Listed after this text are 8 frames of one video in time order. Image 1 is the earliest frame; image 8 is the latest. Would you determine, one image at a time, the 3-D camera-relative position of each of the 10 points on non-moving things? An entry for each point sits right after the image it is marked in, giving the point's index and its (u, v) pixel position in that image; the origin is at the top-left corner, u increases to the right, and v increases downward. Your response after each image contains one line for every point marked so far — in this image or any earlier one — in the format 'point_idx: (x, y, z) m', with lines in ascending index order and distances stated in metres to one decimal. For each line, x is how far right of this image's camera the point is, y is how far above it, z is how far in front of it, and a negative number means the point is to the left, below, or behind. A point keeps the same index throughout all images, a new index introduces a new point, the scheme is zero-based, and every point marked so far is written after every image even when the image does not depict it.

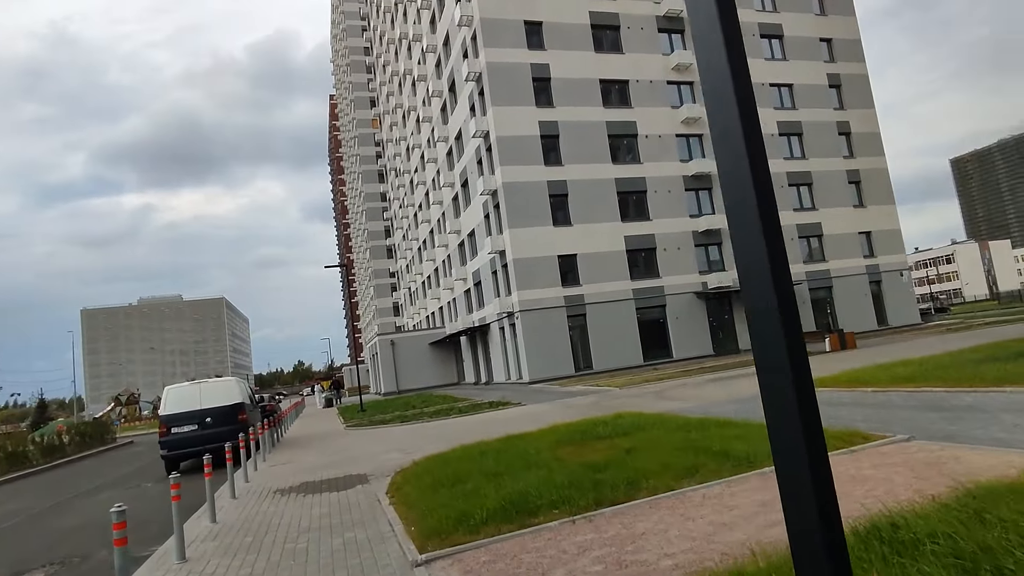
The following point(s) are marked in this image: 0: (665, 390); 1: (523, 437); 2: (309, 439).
0: (+4.7, -3.1, +18.1) m
1: (+0.2, -2.7, +10.8) m
2: (-6.3, -4.7, +18.5) m
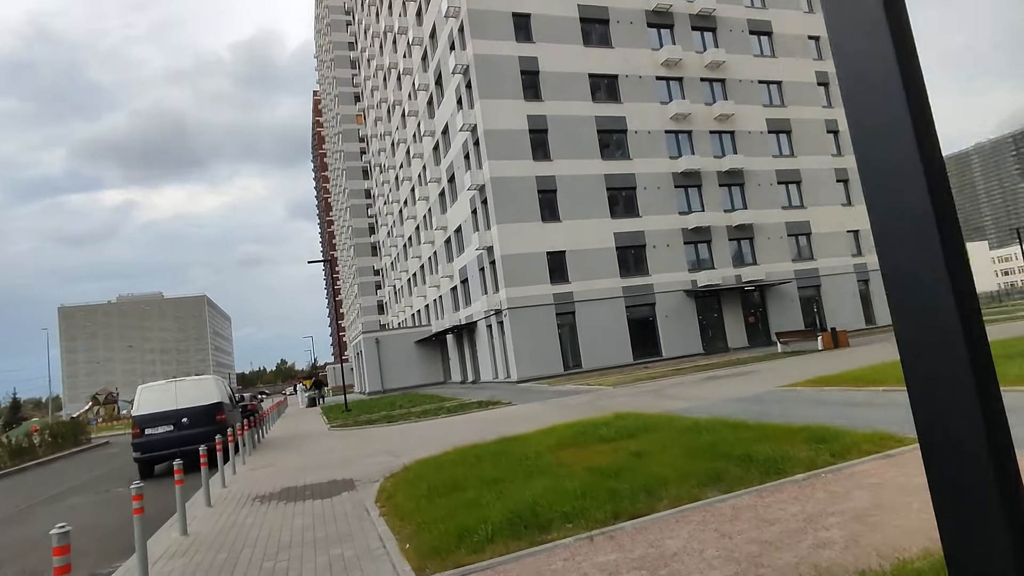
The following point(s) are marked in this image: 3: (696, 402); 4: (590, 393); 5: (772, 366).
0: (+4.4, -3.0, +17.6) m
1: (+0.1, -2.6, +10.2) m
2: (-6.6, -4.6, +17.7) m
3: (+4.2, -2.6, +13.4) m
4: (+2.5, -3.4, +19.0) m
5: (+8.8, -2.6, +19.7) m
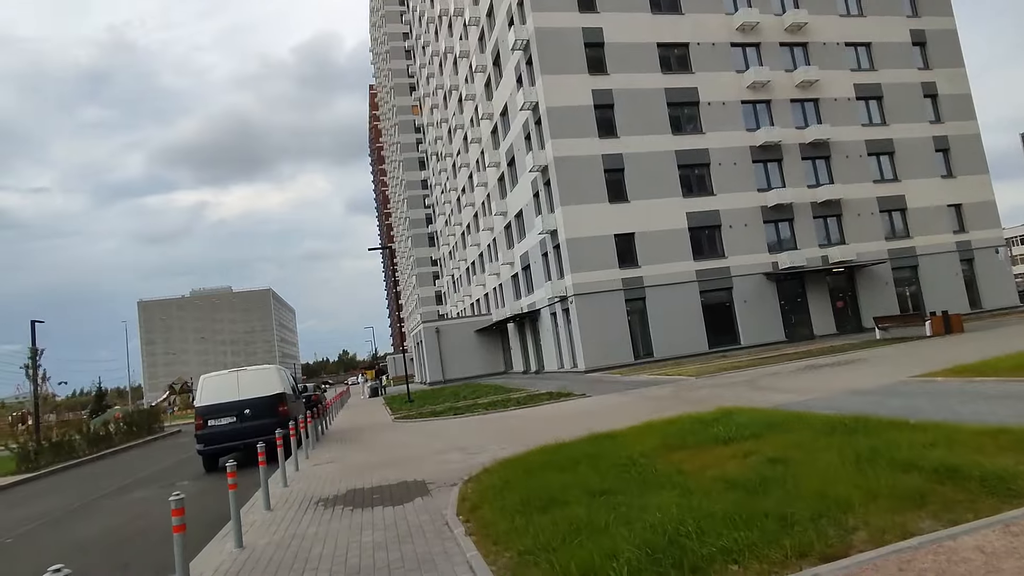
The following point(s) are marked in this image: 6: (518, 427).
0: (+6.5, -2.5, +15.8) m
1: (+1.5, -2.2, +8.8) m
2: (-4.5, -4.1, +17.0) m
3: (+5.8, -2.1, +11.6) m
4: (+4.7, -2.8, +17.3) m
5: (+11.0, -2.0, +17.5) m
6: (+0.2, -2.9, +12.4) m
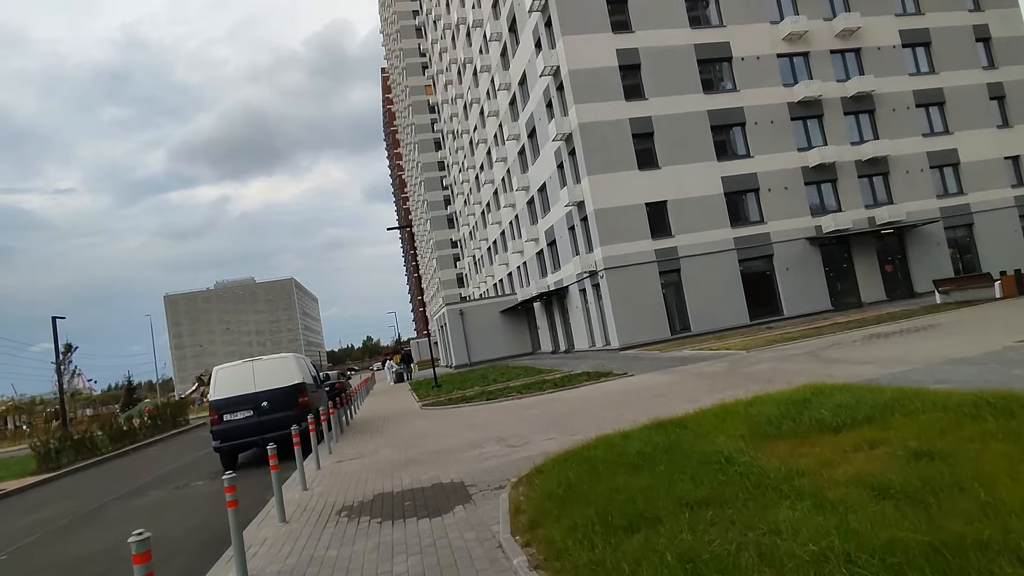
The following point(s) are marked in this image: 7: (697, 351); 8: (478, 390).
0: (+7.4, -1.5, +14.3) m
1: (+2.2, -1.7, +7.4) m
2: (-3.4, -3.6, +15.8) m
3: (+6.5, -1.3, +10.1) m
4: (+5.7, -1.9, +15.9) m
5: (+11.9, -0.8, +15.8) m
6: (+1.0, -2.3, +11.1) m
7: (+6.1, -2.1, +19.4) m
8: (-1.1, -3.4, +19.6) m
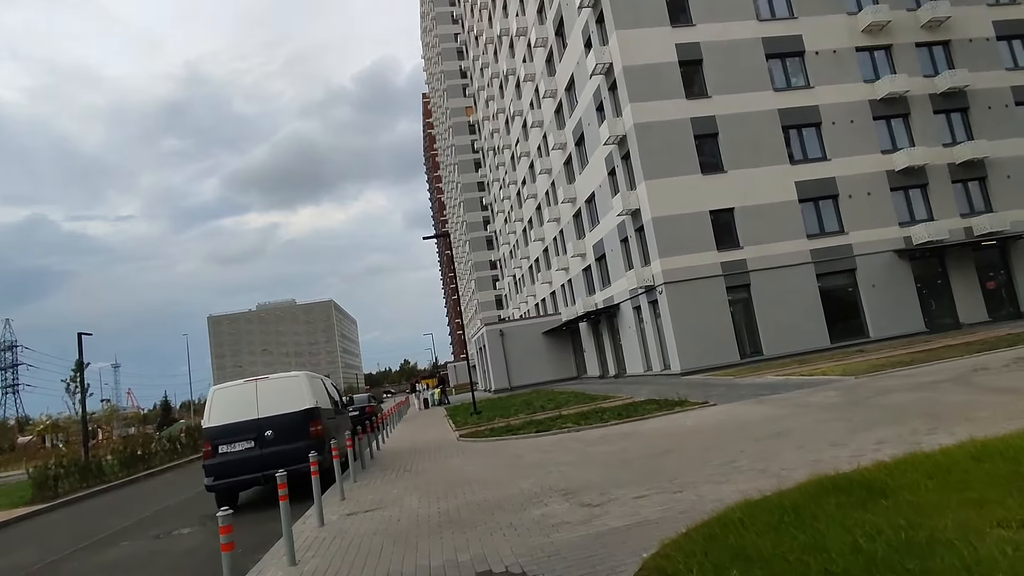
0: (+8.5, -1.7, +11.1) m
1: (+2.9, -1.5, +4.6) m
2: (-2.2, -3.8, +13.3) m
3: (+7.4, -1.3, +7.1) m
4: (+6.9, -2.1, +12.8) m
5: (+13.2, -1.1, +12.4) m
6: (+1.9, -2.3, +8.3) m
7: (+7.6, -2.5, +16.4) m
8: (+0.3, -3.7, +16.9) m
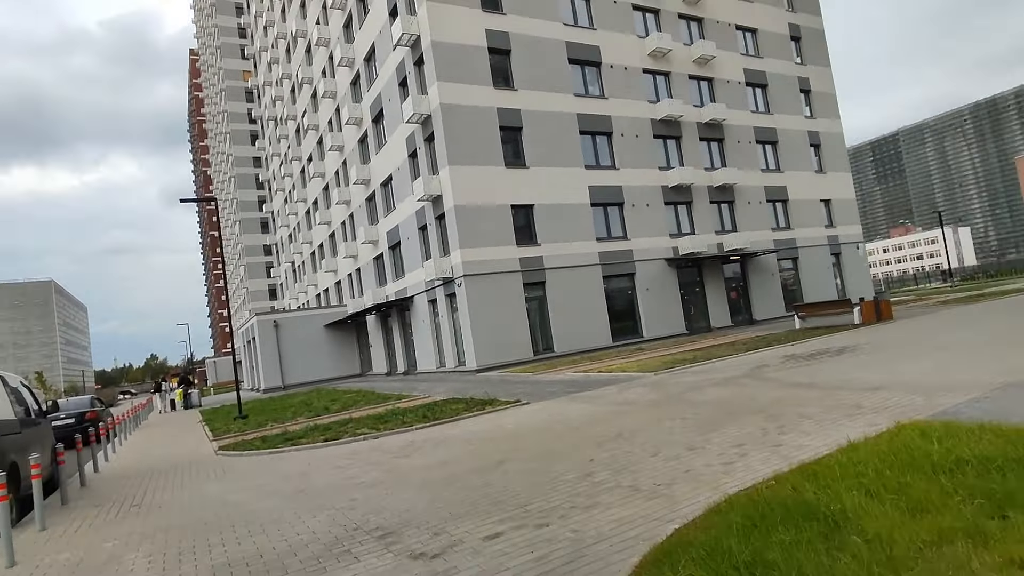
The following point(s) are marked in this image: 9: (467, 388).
0: (+4.8, -1.7, +11.7) m
1: (+1.8, -1.4, +3.6) m
2: (-6.1, -3.2, +9.9) m
3: (+5.2, -1.3, +7.5) m
4: (+2.7, -2.0, +12.7) m
5: (+8.7, -1.3, +14.6) m
6: (-0.4, -2.1, +6.7) m
7: (+2.0, -2.4, +16.3) m
8: (-5.0, -3.3, +14.2) m
9: (-1.3, -2.8, +16.7) m
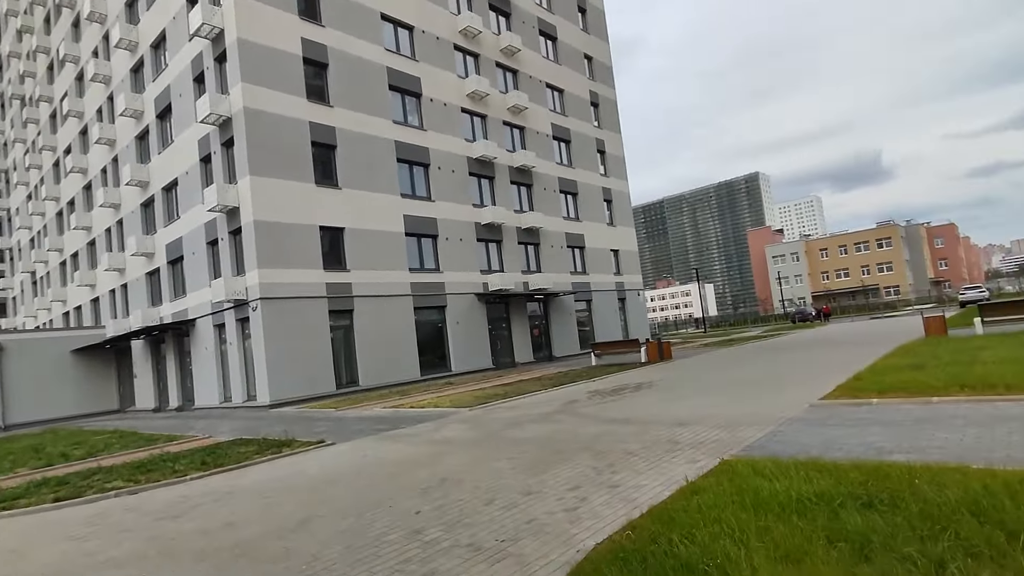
0: (+1.1, -2.5, +11.9) m
1: (+1.0, -1.5, +3.3) m
2: (-8.7, -3.2, +6.6) m
3: (+2.9, -1.9, +8.1) m
4: (-1.2, -2.7, +12.1) m
5: (+3.9, -2.4, +15.8) m
6: (-2.2, -2.2, +5.5) m
7: (-3.0, -3.1, +15.2) m
8: (-9.0, -3.5, +10.9) m
9: (-6.3, -3.4, +14.5) m
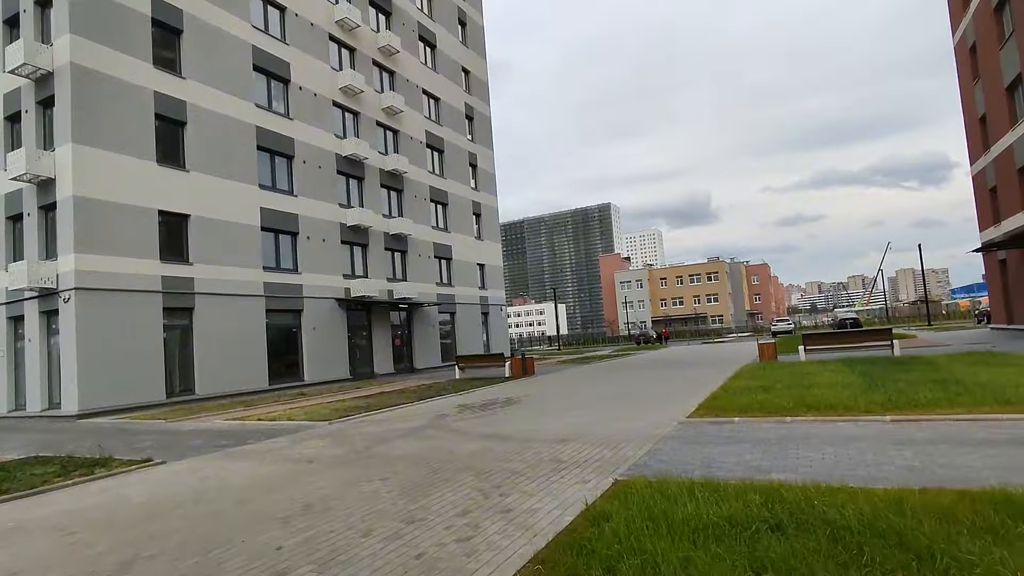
0: (-1.4, -2.6, +11.3) m
1: (+0.5, -1.6, +2.9) m
2: (-9.7, -2.6, +3.8) m
3: (+1.2, -2.1, +8.0) m
4: (-3.8, -2.7, +11.0) m
5: (+0.4, -2.8, +15.8) m
6: (-3.1, -2.1, +4.3) m
7: (-6.3, -3.1, +13.5) m
8: (-11.1, -3.0, +8.0) m
9: (-9.3, -3.2, +12.1) m
